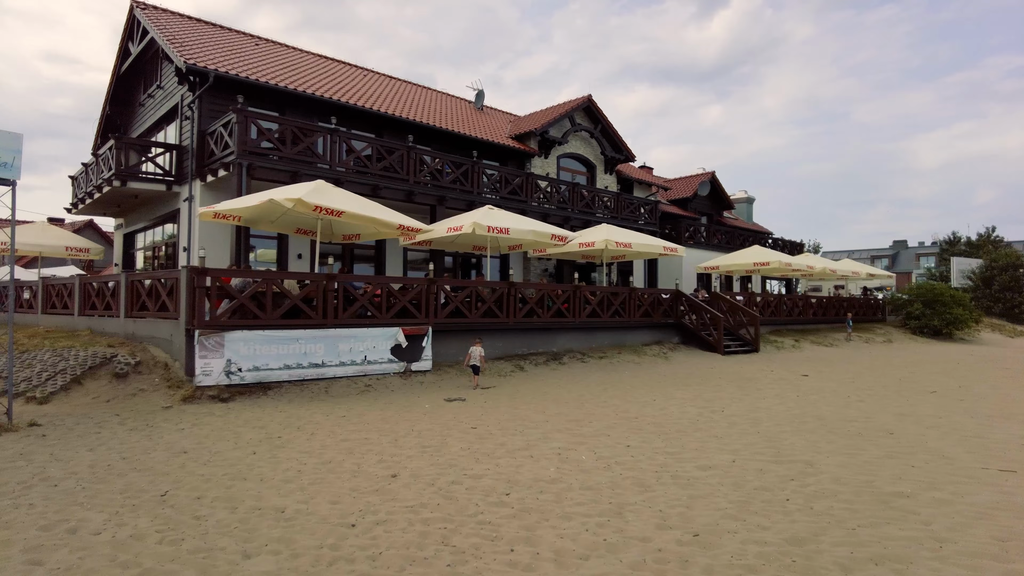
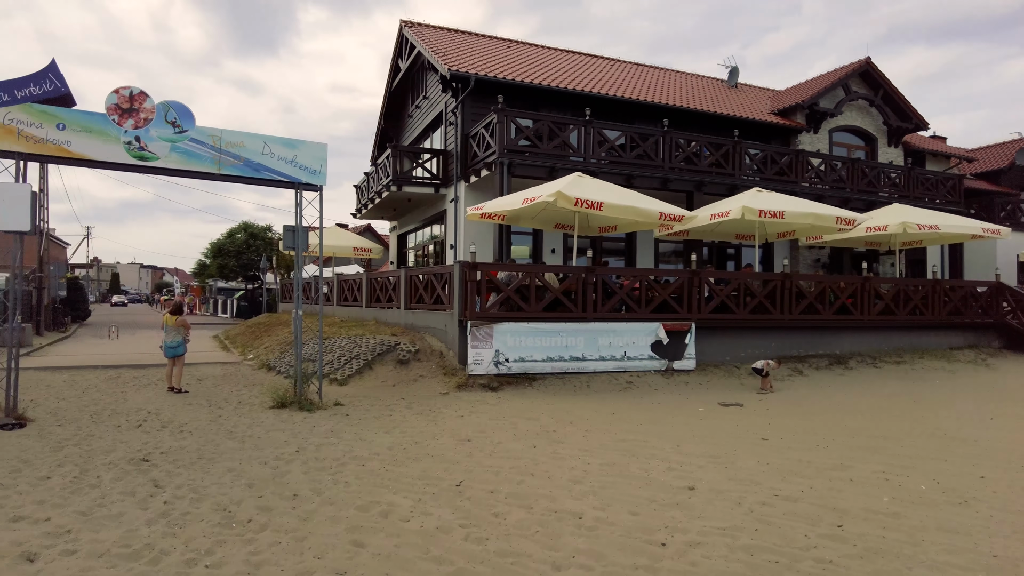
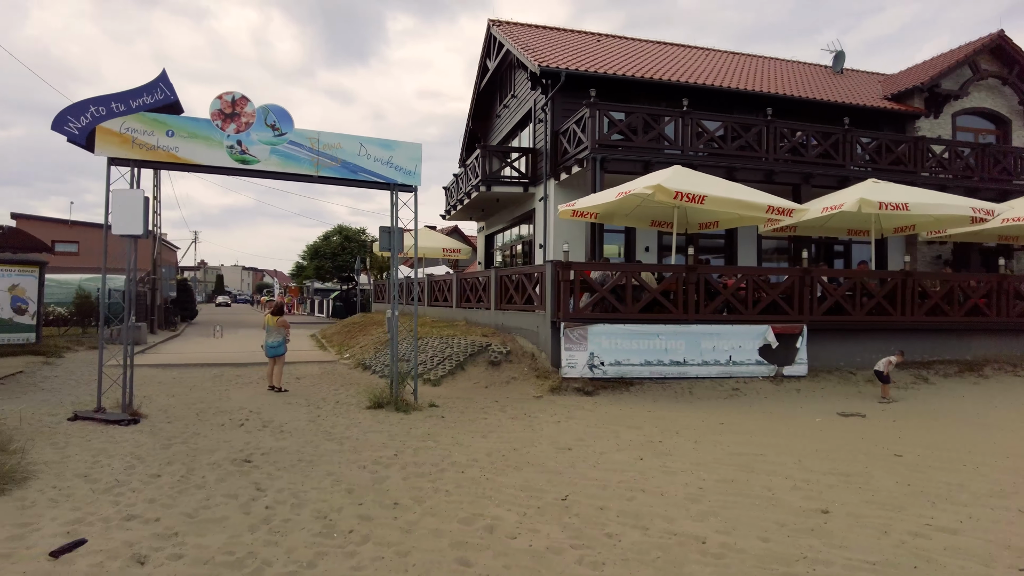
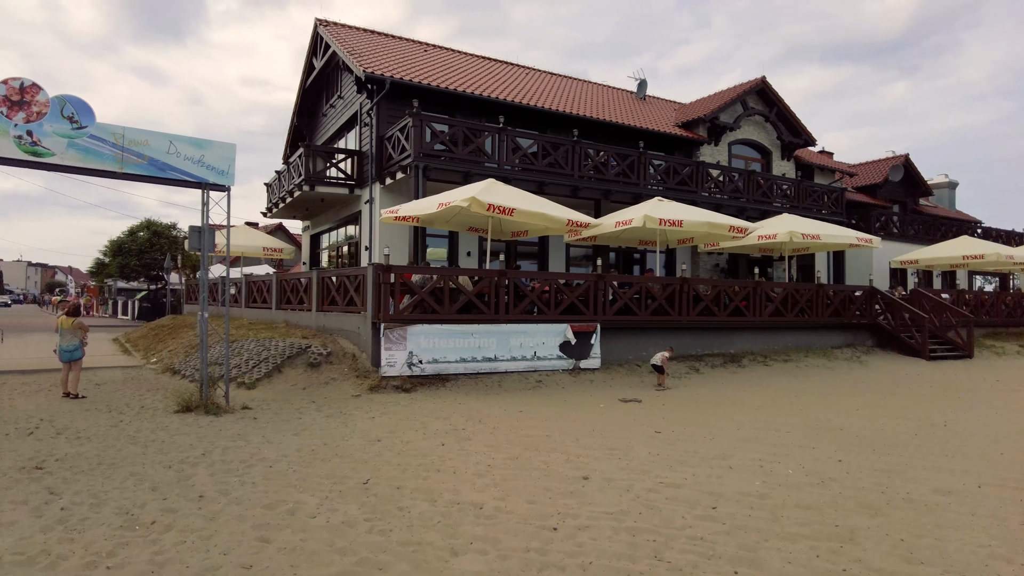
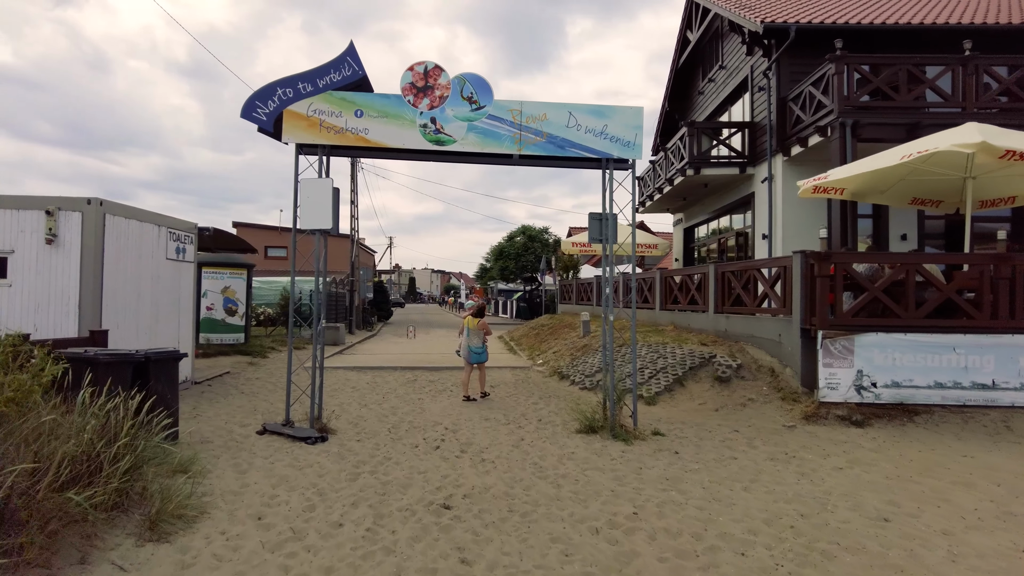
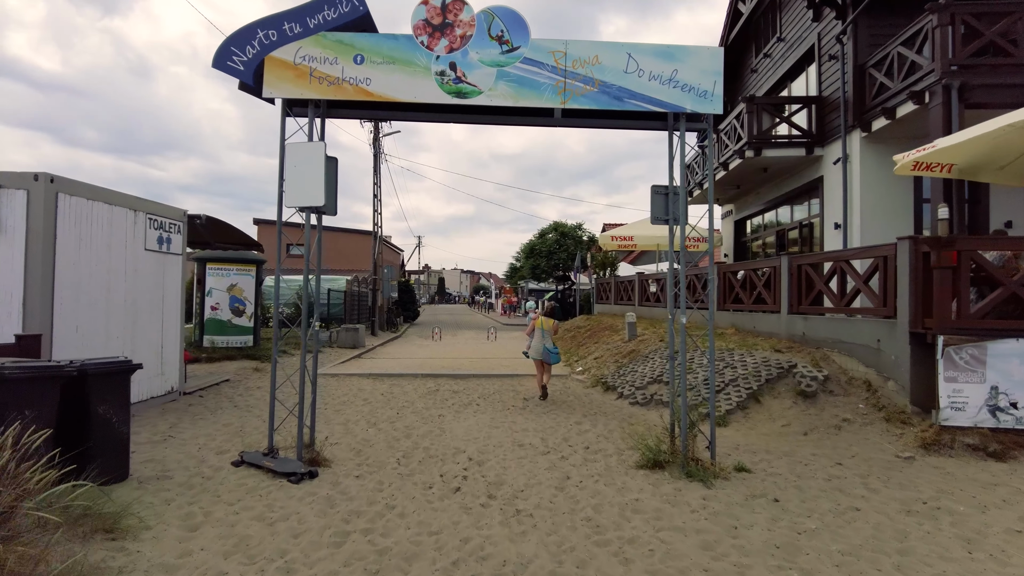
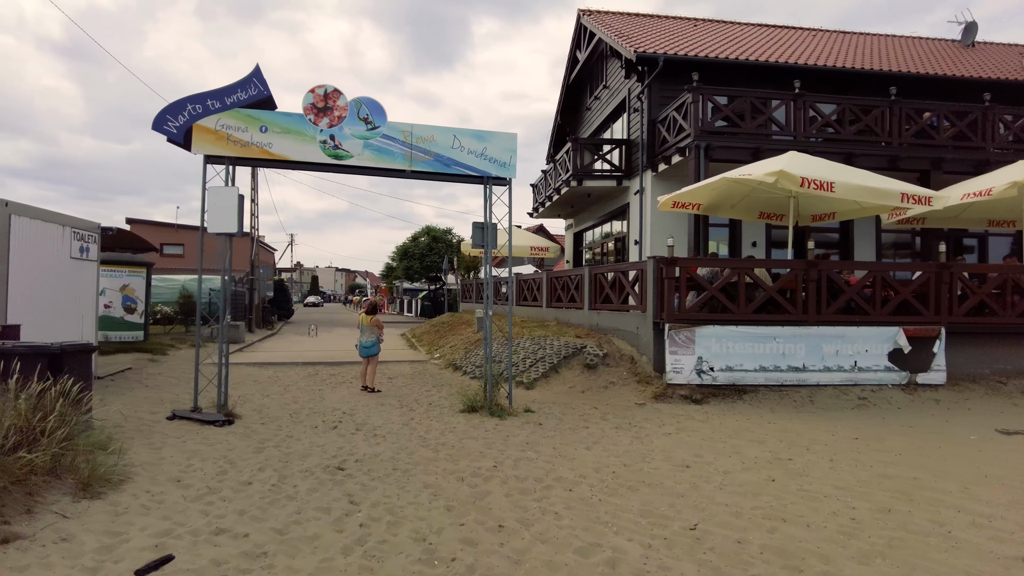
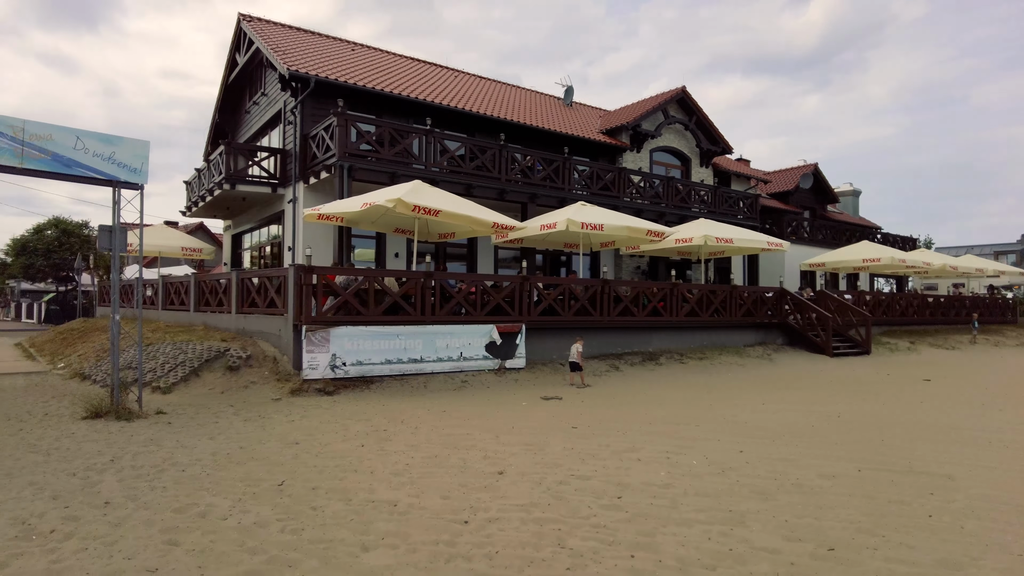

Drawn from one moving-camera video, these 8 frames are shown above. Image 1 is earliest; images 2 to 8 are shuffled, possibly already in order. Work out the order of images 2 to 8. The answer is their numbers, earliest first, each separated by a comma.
8, 4, 2, 3, 7, 5, 6
